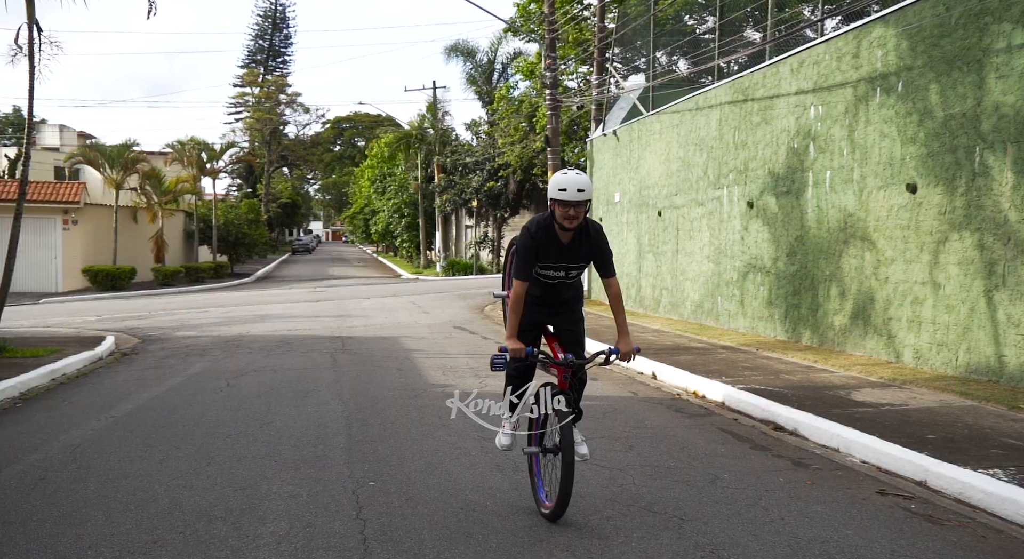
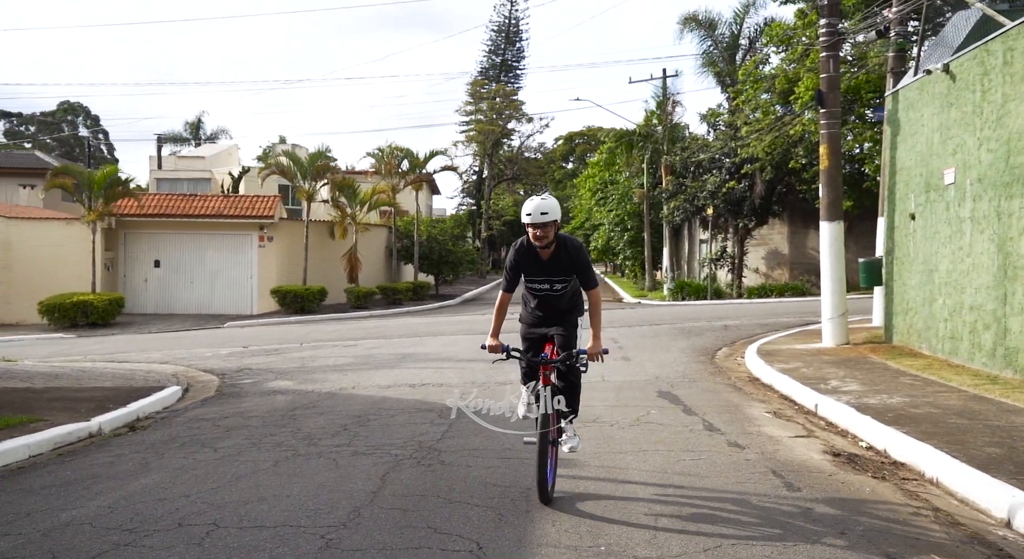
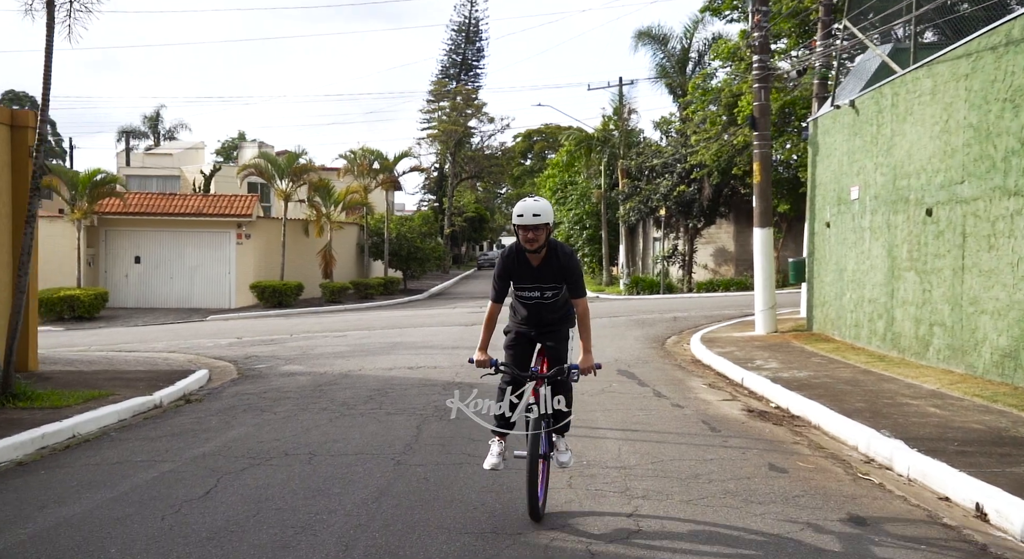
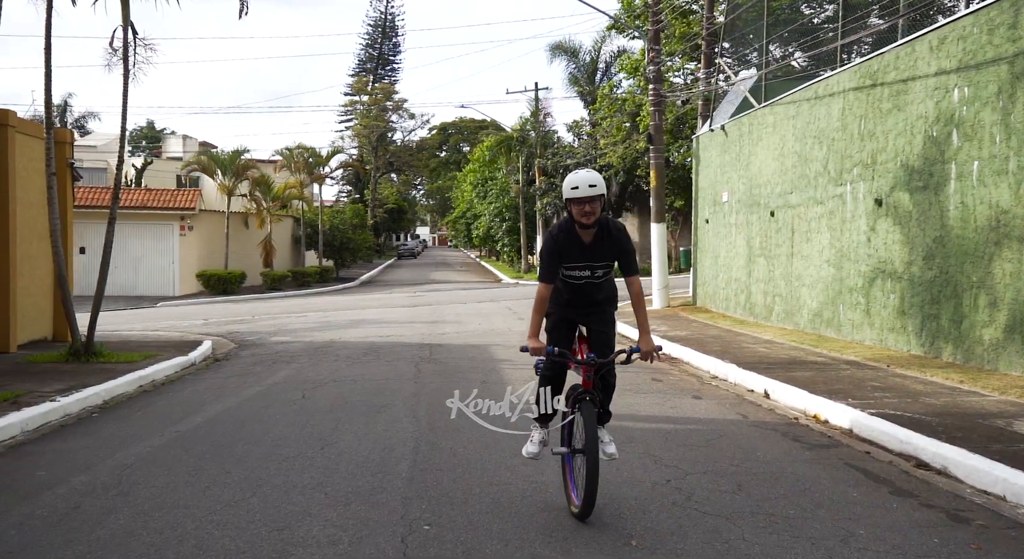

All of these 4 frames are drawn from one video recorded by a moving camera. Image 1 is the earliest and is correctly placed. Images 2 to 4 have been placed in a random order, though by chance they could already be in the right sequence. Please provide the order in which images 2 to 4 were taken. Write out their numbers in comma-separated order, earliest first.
4, 3, 2
